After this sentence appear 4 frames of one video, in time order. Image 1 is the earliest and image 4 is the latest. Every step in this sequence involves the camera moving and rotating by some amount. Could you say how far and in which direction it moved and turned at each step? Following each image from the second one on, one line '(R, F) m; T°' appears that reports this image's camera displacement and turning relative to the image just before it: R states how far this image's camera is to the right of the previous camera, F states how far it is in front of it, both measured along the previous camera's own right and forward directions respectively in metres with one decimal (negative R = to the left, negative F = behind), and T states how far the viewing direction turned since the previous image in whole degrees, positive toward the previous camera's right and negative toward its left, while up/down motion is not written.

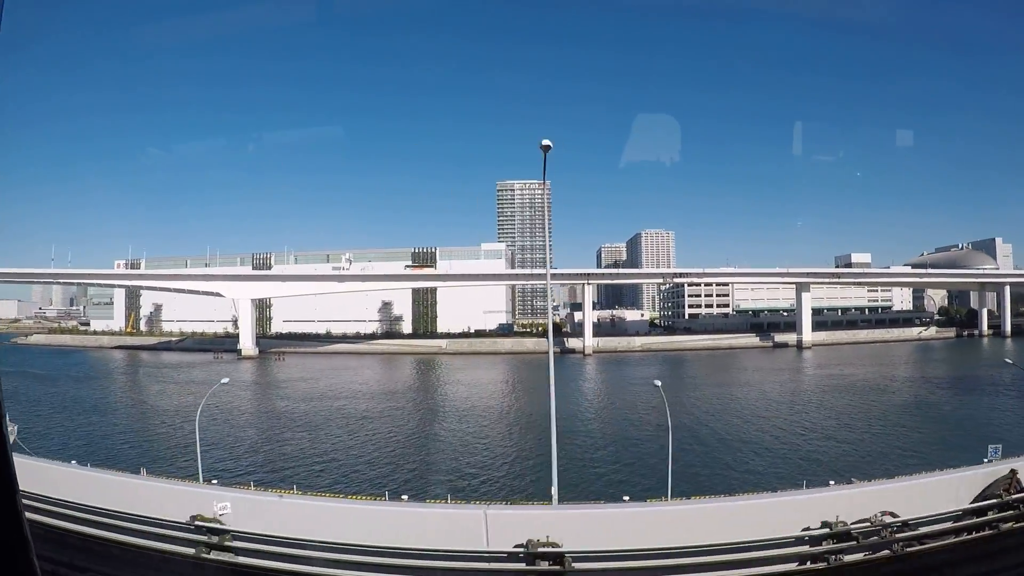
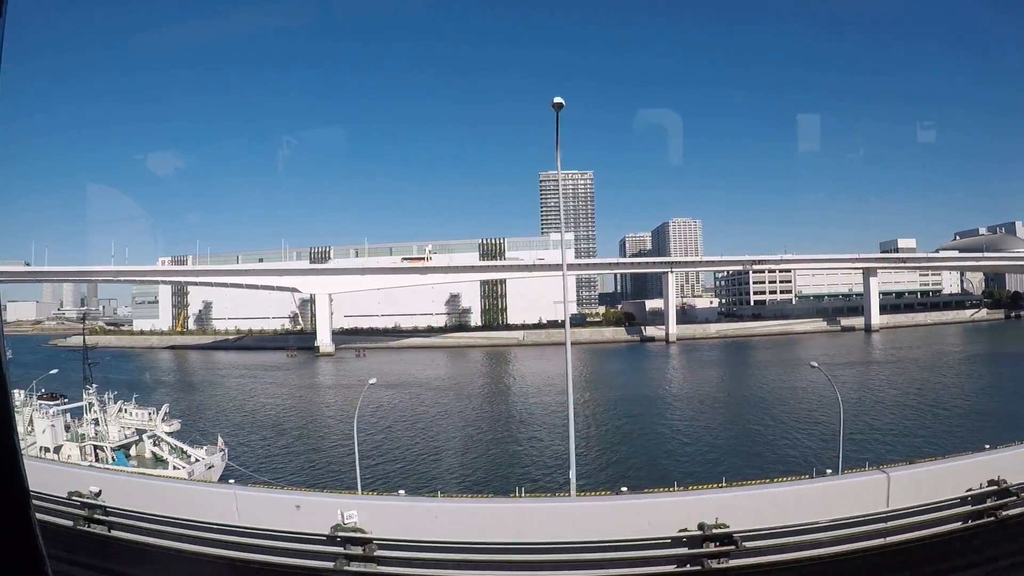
(-3.6, +0.4) m; +4°
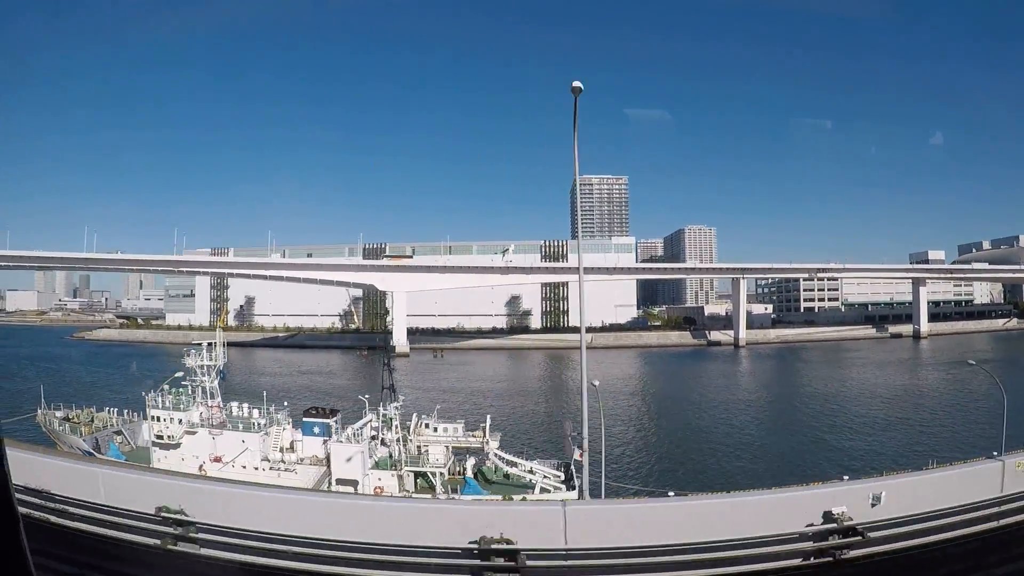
(-3.6, +0.7) m; +5°
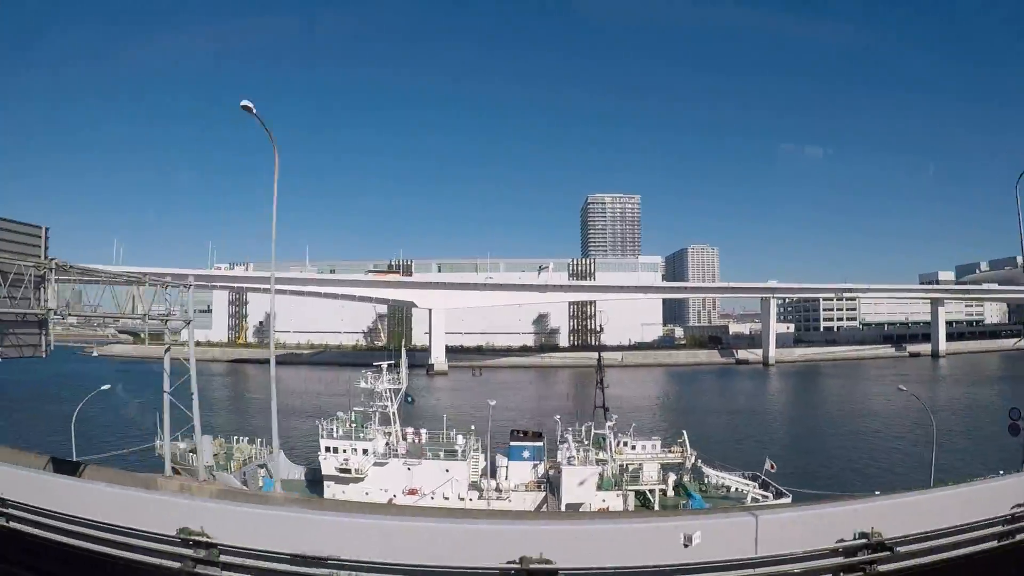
(-1.7, +0.4) m; +3°
